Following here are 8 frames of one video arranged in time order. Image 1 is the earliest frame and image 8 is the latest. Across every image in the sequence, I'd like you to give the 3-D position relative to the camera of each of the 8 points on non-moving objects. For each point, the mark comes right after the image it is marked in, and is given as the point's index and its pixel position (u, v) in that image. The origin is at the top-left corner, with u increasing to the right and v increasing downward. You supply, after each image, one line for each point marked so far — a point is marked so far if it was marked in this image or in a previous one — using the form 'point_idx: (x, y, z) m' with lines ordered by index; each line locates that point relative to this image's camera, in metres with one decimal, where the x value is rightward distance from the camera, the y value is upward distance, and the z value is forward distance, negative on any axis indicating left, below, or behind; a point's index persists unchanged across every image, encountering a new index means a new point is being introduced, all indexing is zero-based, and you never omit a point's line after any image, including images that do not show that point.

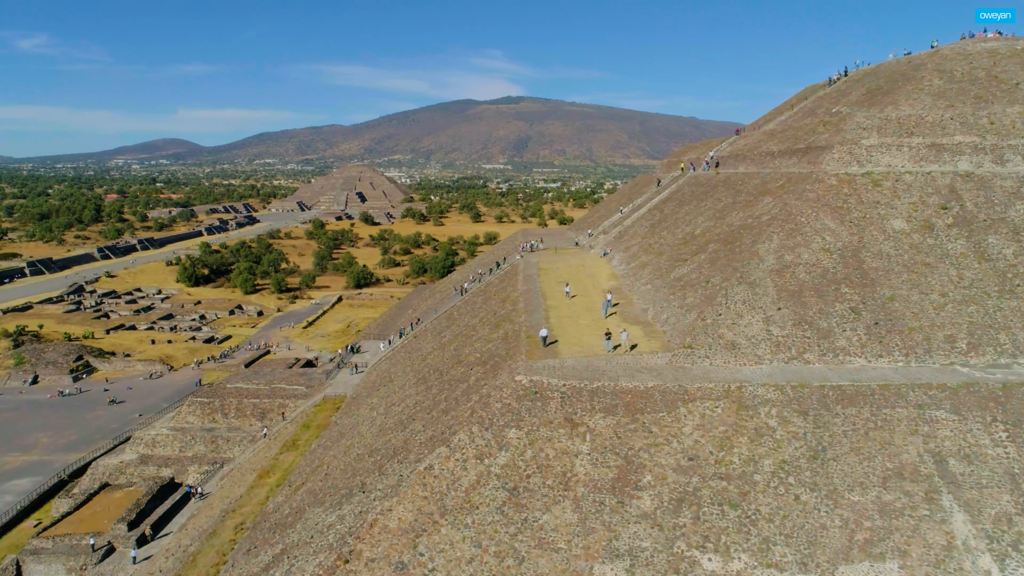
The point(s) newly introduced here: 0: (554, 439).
0: (+0.8, -3.0, +15.2) m
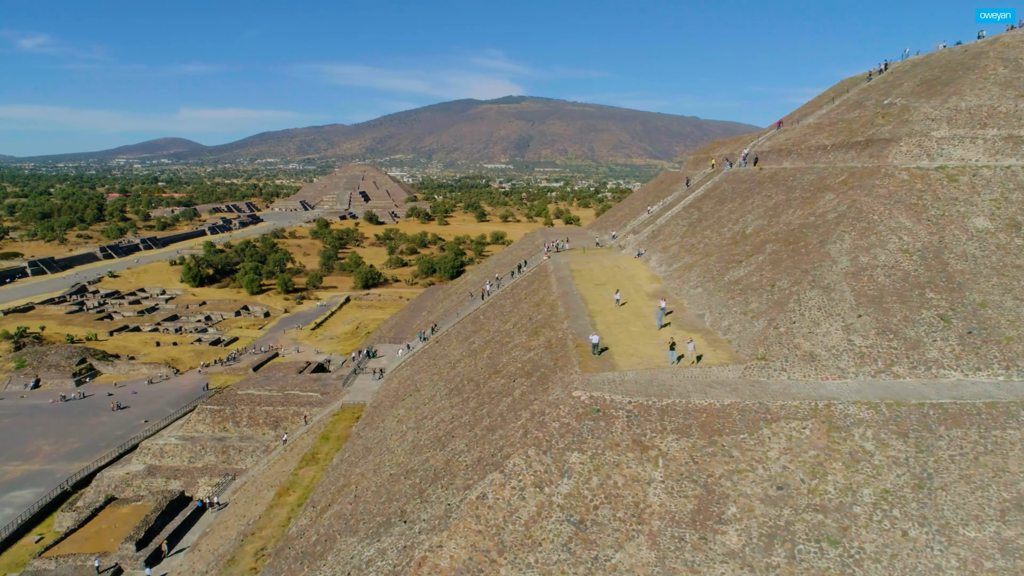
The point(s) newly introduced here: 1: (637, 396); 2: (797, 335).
0: (+1.9, -3.1, +13.5) m
1: (+2.4, -2.1, +14.7) m
2: (+6.0, -1.0, +16.3) m
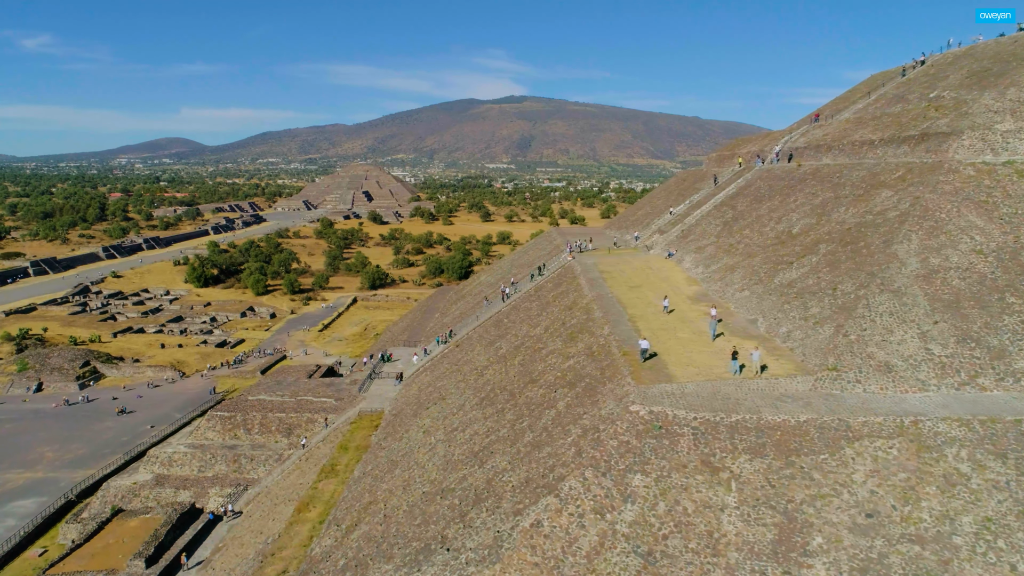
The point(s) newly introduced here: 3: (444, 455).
0: (+2.8, -3.2, +12.2) m
1: (+3.3, -2.1, +13.4) m
2: (+6.9, -1.1, +15.0) m
3: (-1.6, -3.9, +18.1) m
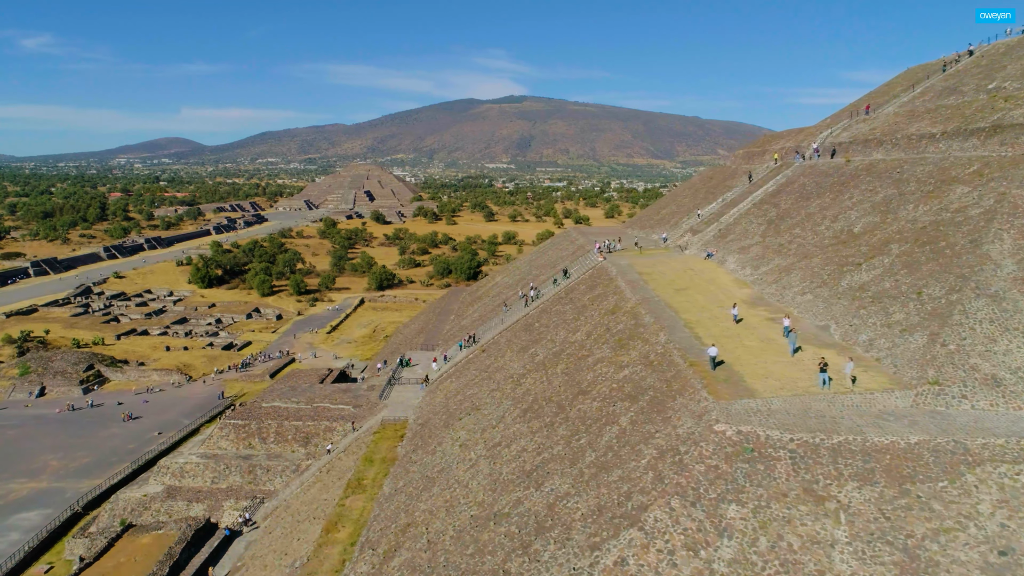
0: (+3.9, -3.2, +10.7) m
1: (+4.4, -2.2, +12.0) m
2: (+8.0, -1.2, +13.5) m
3: (-0.5, -4.0, +16.6) m
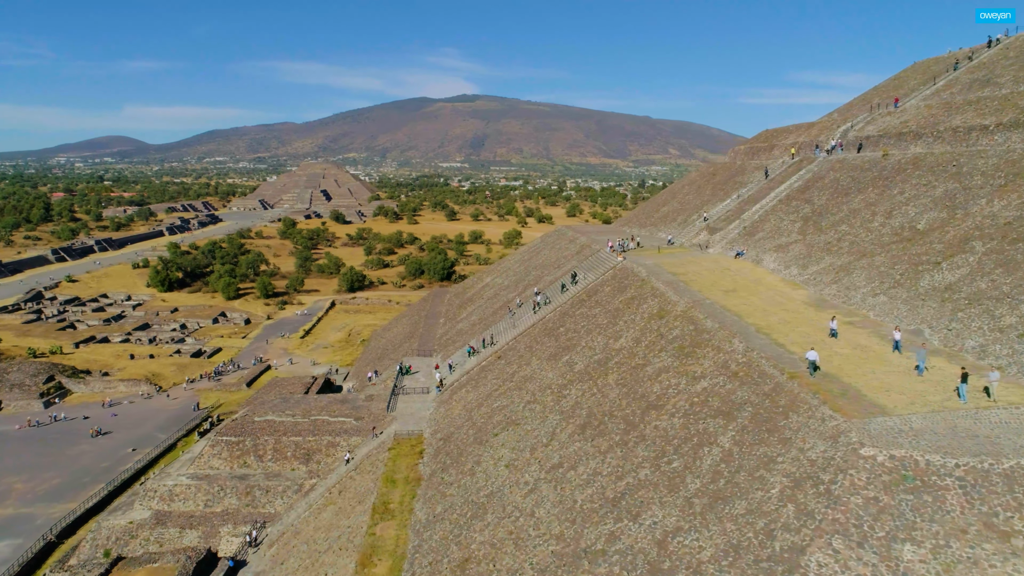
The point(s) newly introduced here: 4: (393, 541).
0: (+5.7, -3.3, +9.3) m
1: (+6.1, -2.3, +10.5) m
2: (+9.6, -1.2, +12.3) m
3: (+0.9, -4.1, +14.9) m
4: (-2.8, -6.0, +18.1) m
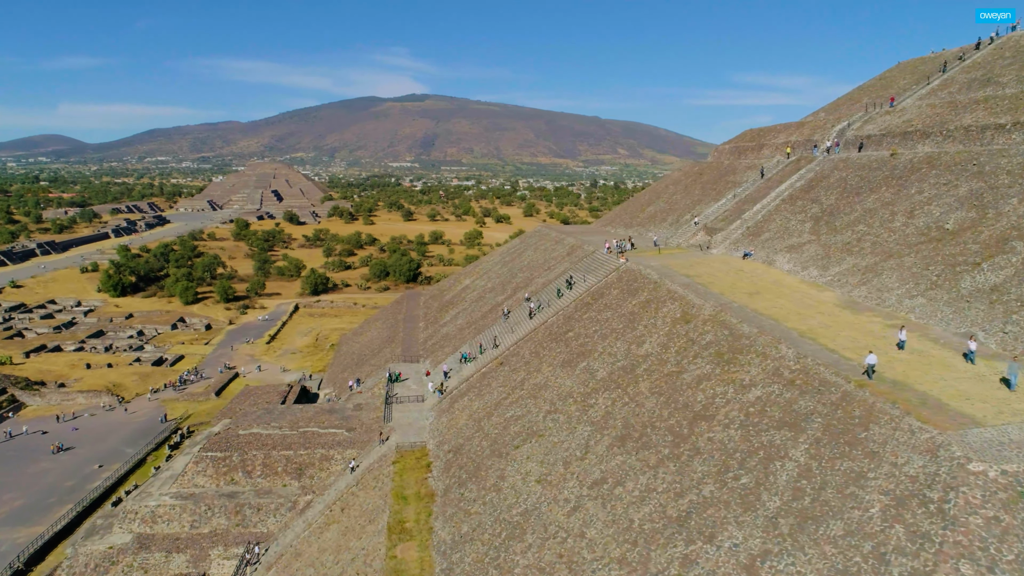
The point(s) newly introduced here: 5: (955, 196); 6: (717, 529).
0: (+6.9, -3.4, +8.7) m
1: (+7.2, -2.3, +10.0) m
2: (+10.6, -1.2, +12.0) m
3: (+1.8, -4.2, +14.0) m
4: (-2.1, -6.1, +17.0) m
5: (+11.5, +2.4, +20.0) m
6: (+3.2, -3.8, +12.1) m
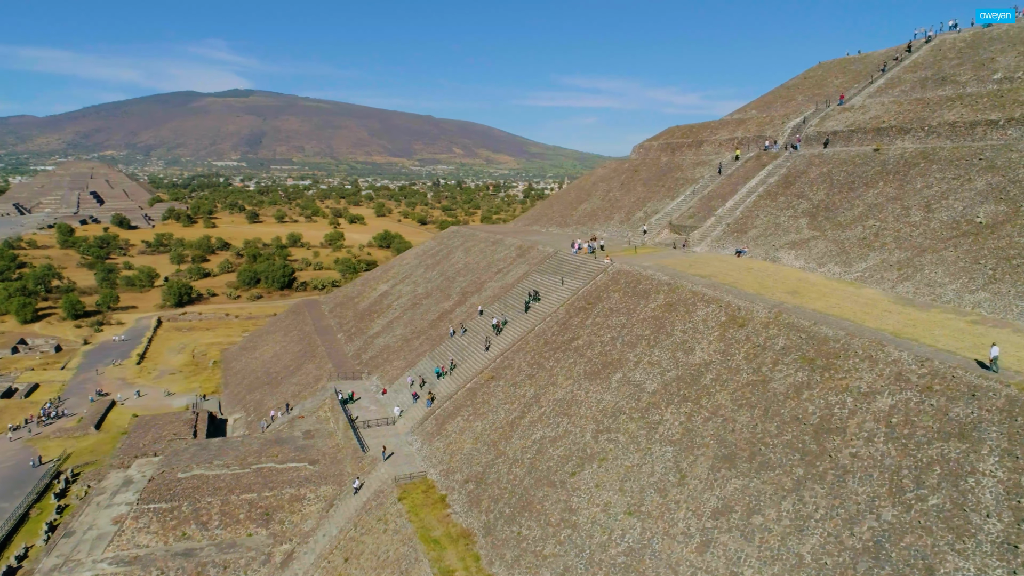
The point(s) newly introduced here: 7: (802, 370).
0: (+10.2, -3.3, +8.3) m
1: (+10.2, -2.3, +9.7) m
2: (+13.0, -1.0, +12.3) m
3: (+4.1, -4.3, +12.4) m
4: (-0.2, -6.4, +14.6) m
5: (+12.1, +2.6, +20.3) m
6: (+5.9, -3.8, +10.9) m
7: (+5.9, -1.7, +15.9) m
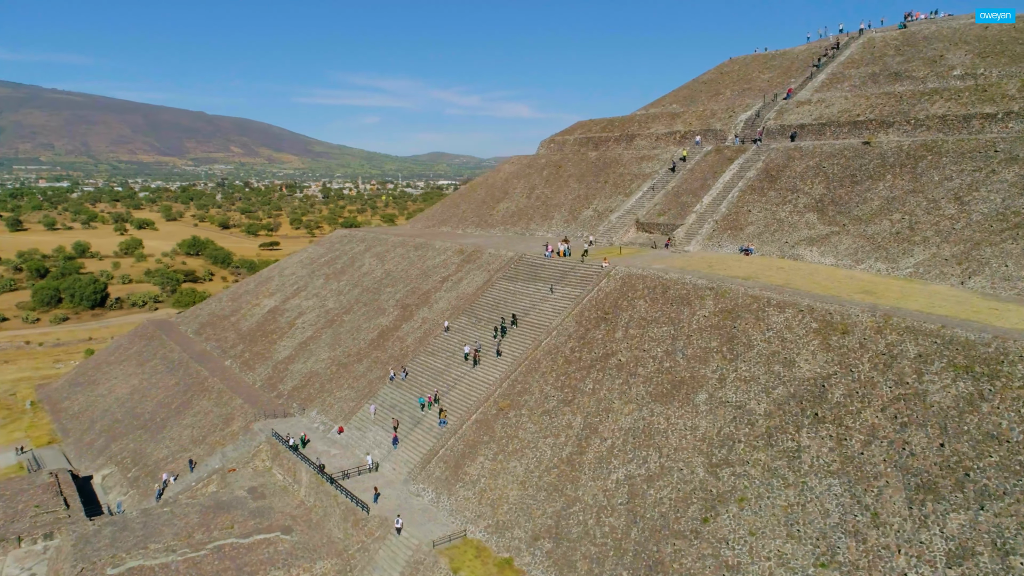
0: (+14.5, -3.1, +8.3) m
1: (+14.1, -2.1, +9.6) m
2: (+16.1, -0.7, +12.8) m
3: (+7.6, -4.4, +10.6) m
4: (+2.9, -6.6, +11.6) m
5: (+12.9, +2.8, +20.3) m
6: (+9.7, -3.8, +9.6) m
7: (+8.3, -1.7, +14.4) m
